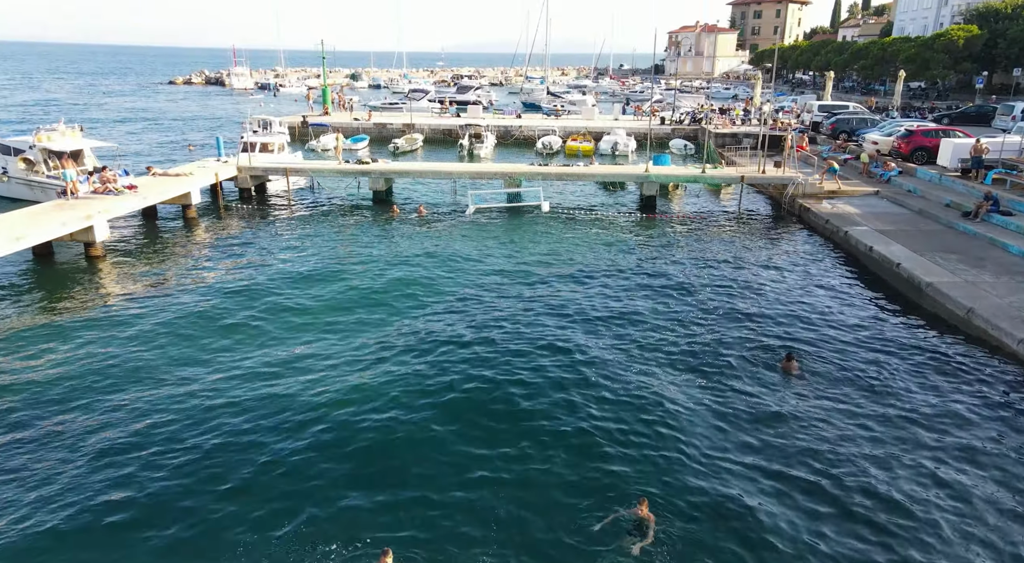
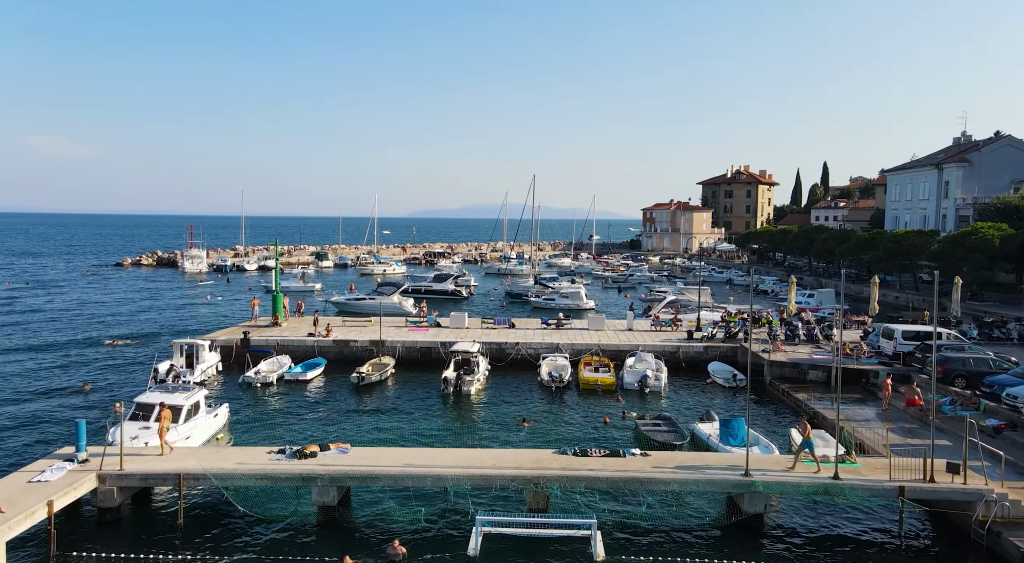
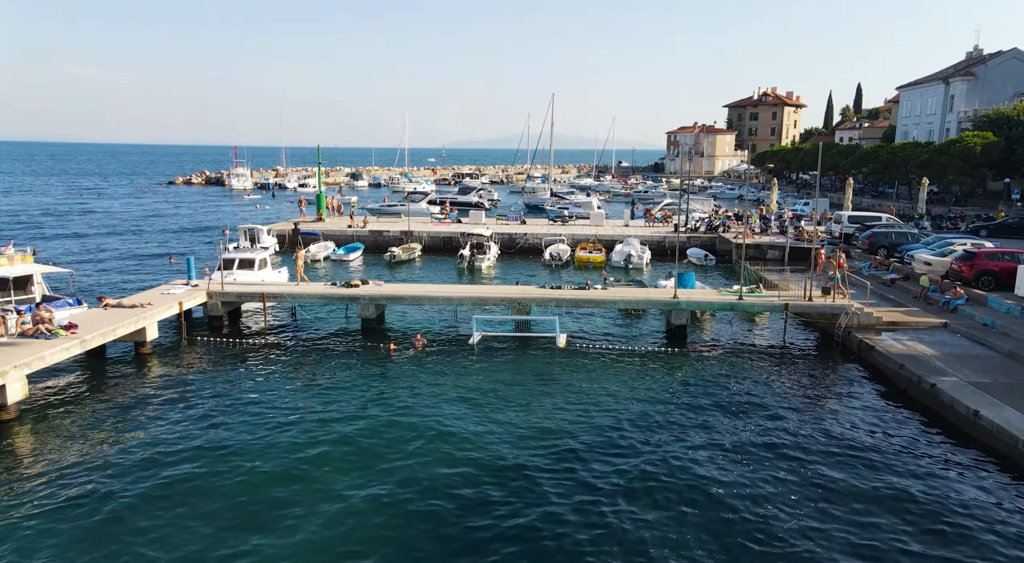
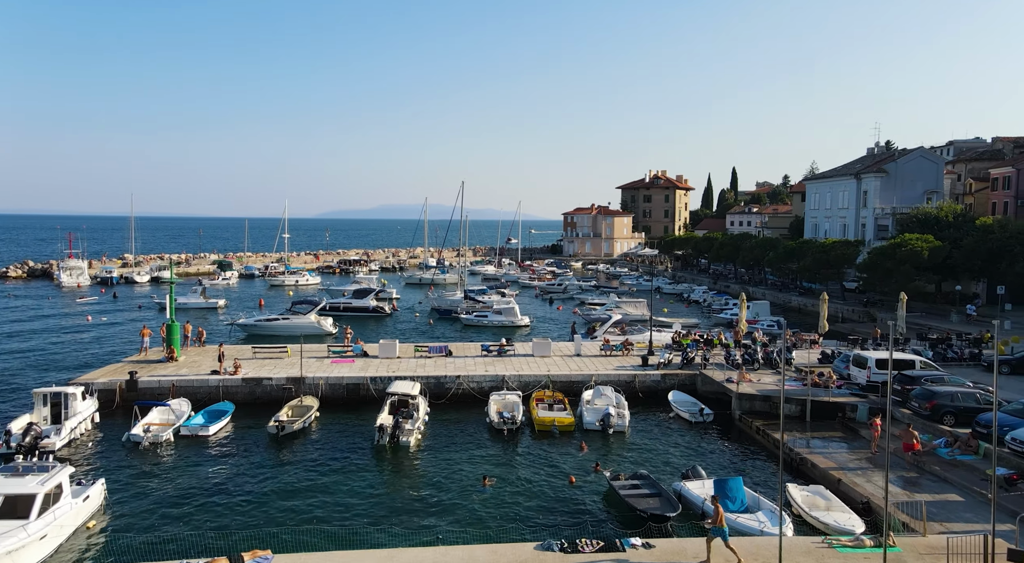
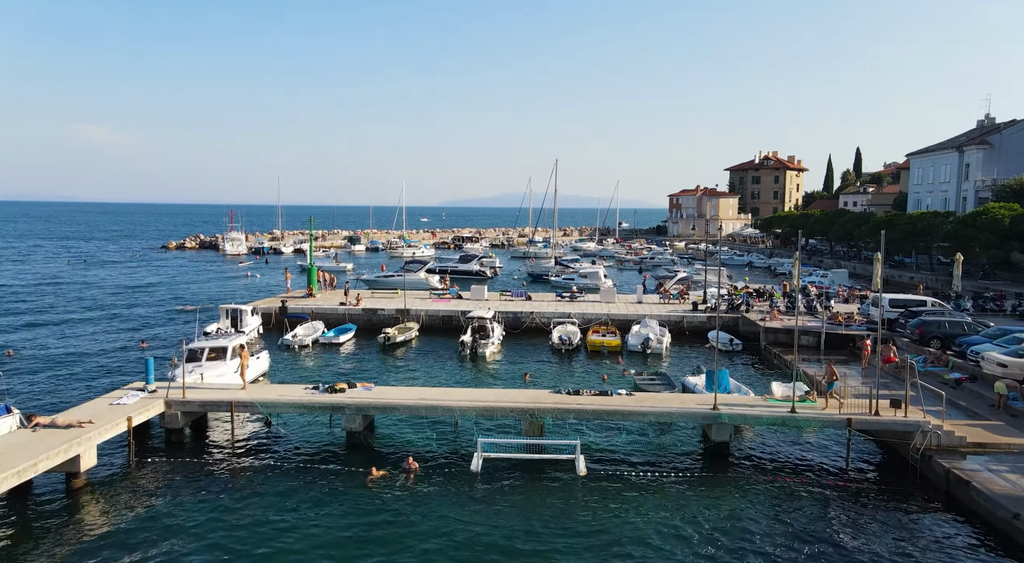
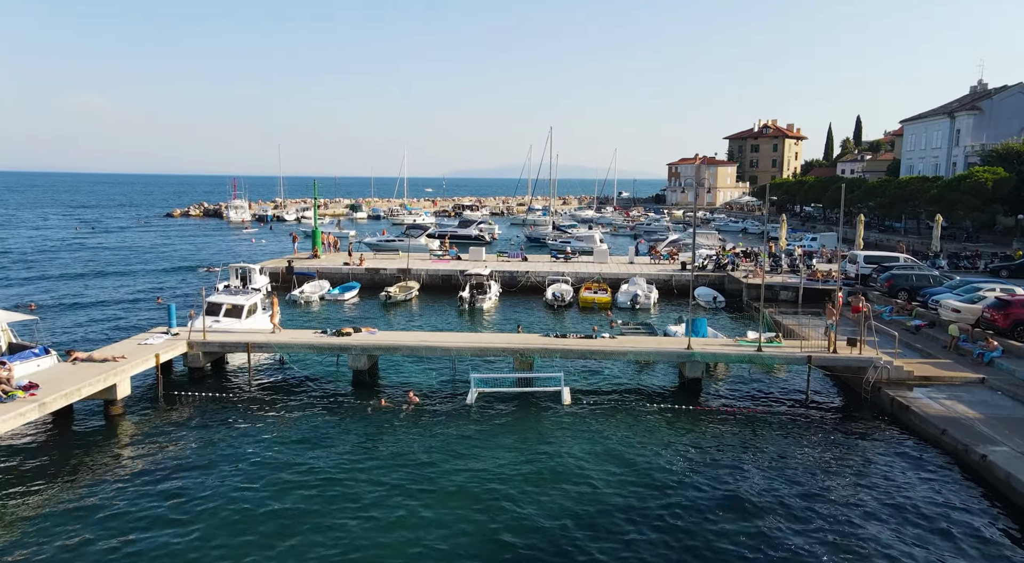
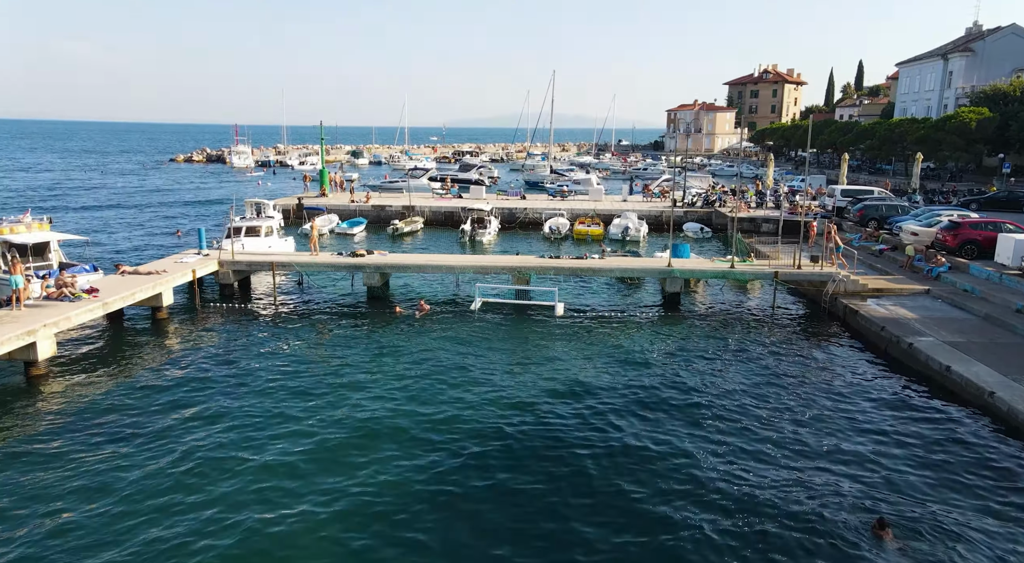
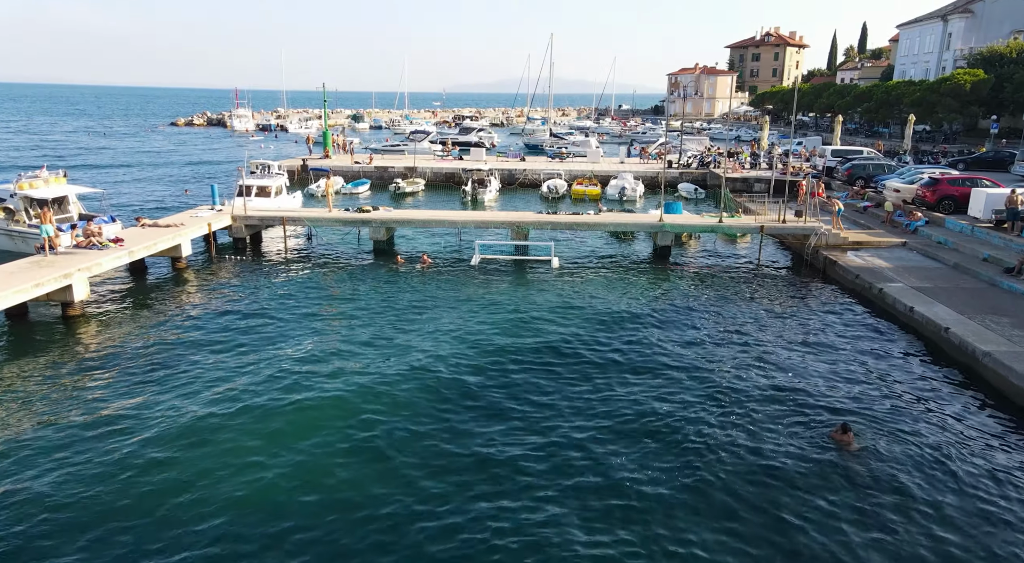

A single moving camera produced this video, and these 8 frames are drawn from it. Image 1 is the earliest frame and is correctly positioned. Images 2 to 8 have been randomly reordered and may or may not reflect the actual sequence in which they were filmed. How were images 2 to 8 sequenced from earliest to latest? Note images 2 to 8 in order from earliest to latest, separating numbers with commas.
8, 7, 3, 6, 5, 2, 4
